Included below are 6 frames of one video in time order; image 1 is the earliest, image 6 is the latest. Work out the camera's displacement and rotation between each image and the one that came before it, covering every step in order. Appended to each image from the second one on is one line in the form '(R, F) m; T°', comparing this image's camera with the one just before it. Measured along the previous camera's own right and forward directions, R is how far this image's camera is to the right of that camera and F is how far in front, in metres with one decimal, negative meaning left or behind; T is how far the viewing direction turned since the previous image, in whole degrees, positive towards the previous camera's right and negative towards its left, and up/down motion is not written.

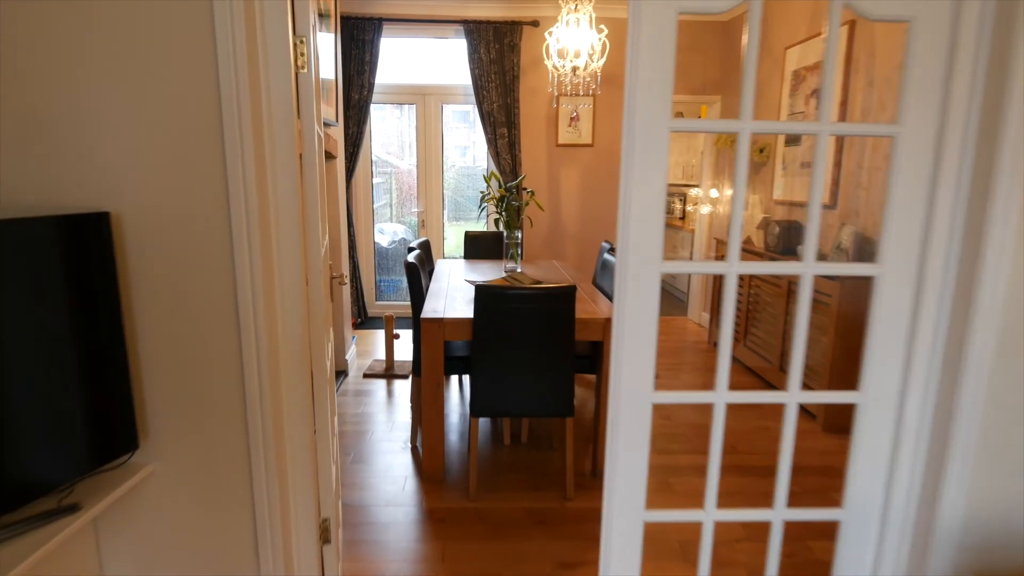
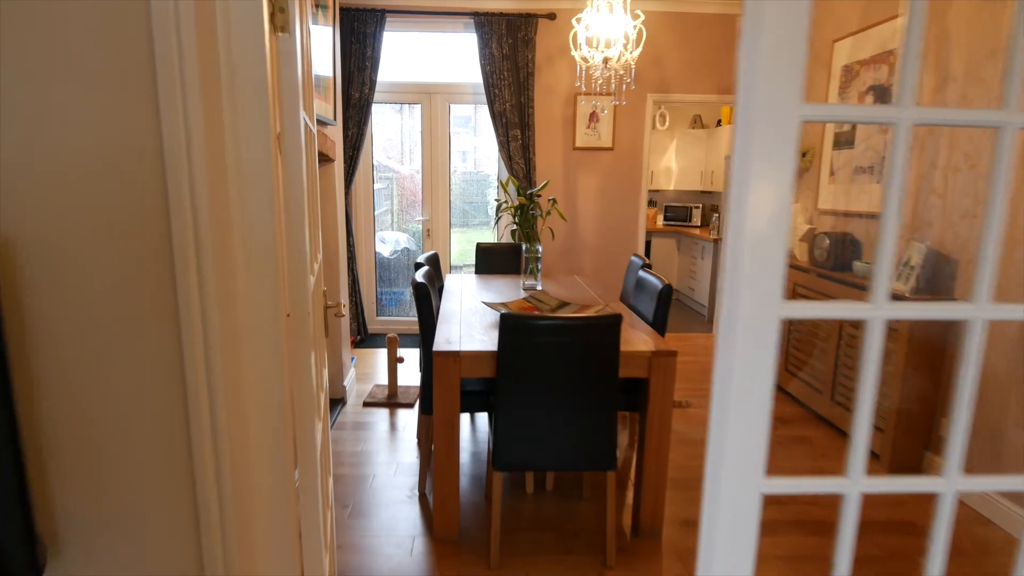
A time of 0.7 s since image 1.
(-0.1, +0.4) m; 0°
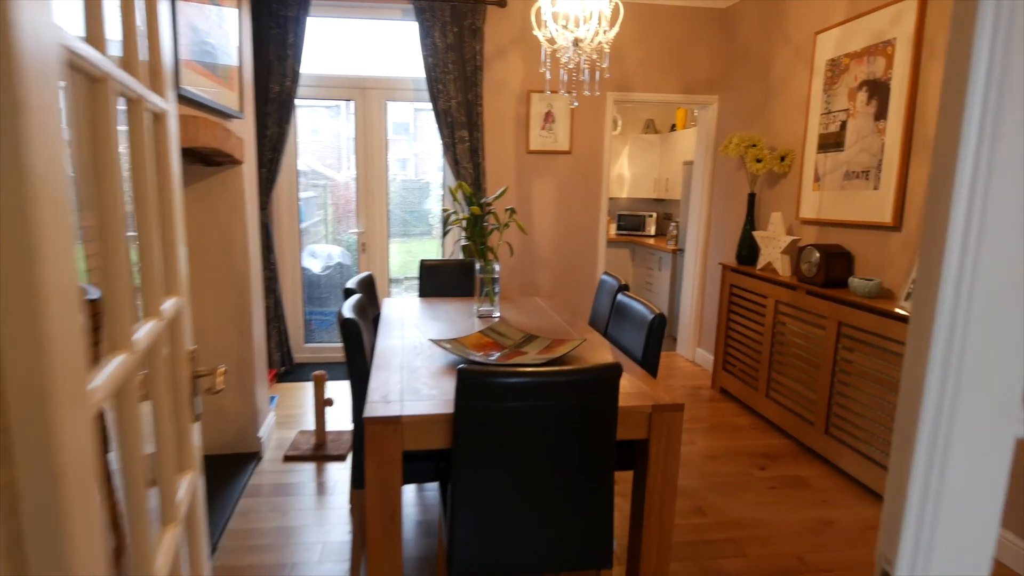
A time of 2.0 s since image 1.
(0.0, +0.5) m; +5°
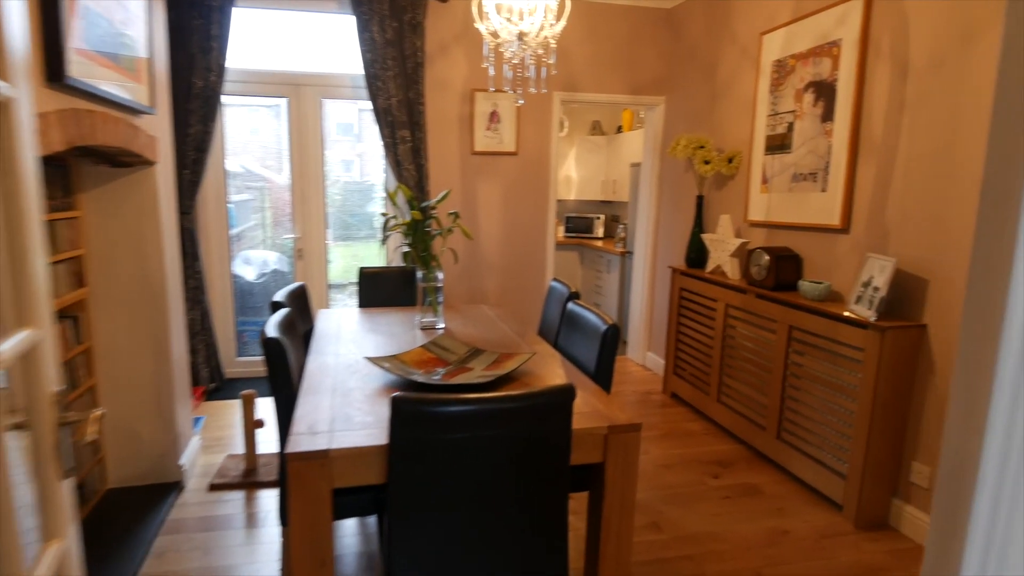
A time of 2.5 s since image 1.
(0.0, +0.1) m; +5°
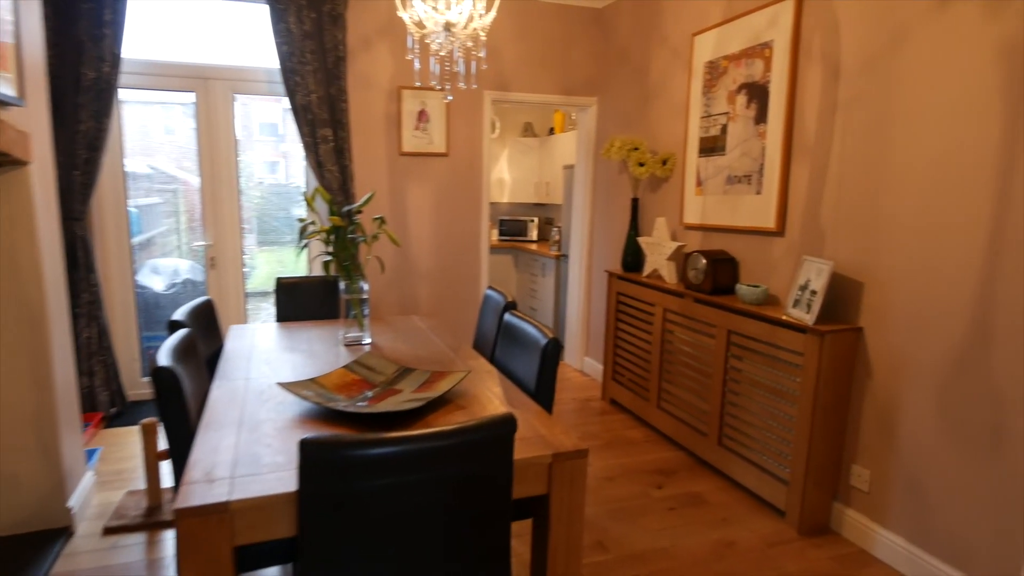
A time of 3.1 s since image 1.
(0.0, +0.2) m; +6°
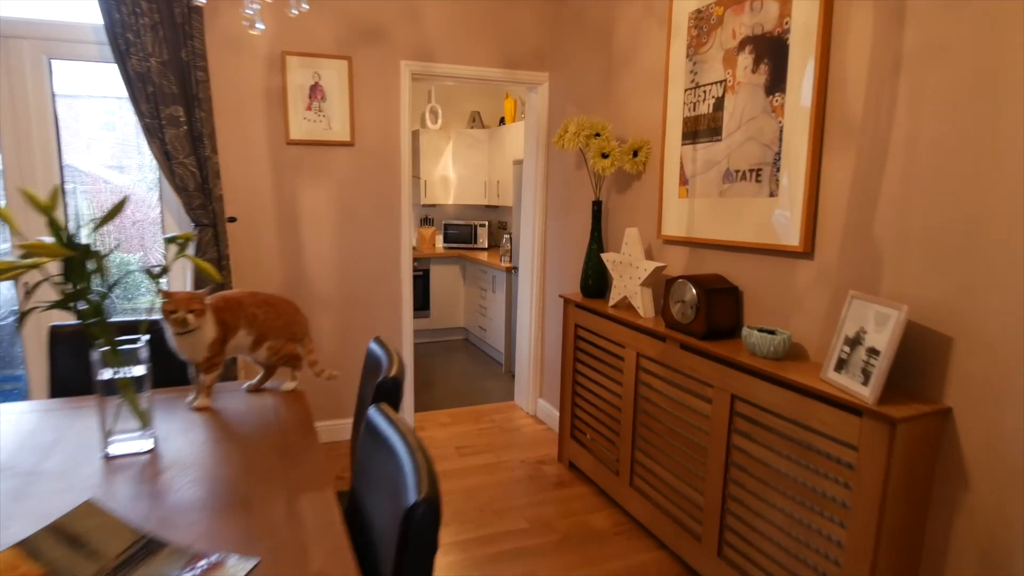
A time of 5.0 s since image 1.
(+0.2, +0.9) m; +3°
